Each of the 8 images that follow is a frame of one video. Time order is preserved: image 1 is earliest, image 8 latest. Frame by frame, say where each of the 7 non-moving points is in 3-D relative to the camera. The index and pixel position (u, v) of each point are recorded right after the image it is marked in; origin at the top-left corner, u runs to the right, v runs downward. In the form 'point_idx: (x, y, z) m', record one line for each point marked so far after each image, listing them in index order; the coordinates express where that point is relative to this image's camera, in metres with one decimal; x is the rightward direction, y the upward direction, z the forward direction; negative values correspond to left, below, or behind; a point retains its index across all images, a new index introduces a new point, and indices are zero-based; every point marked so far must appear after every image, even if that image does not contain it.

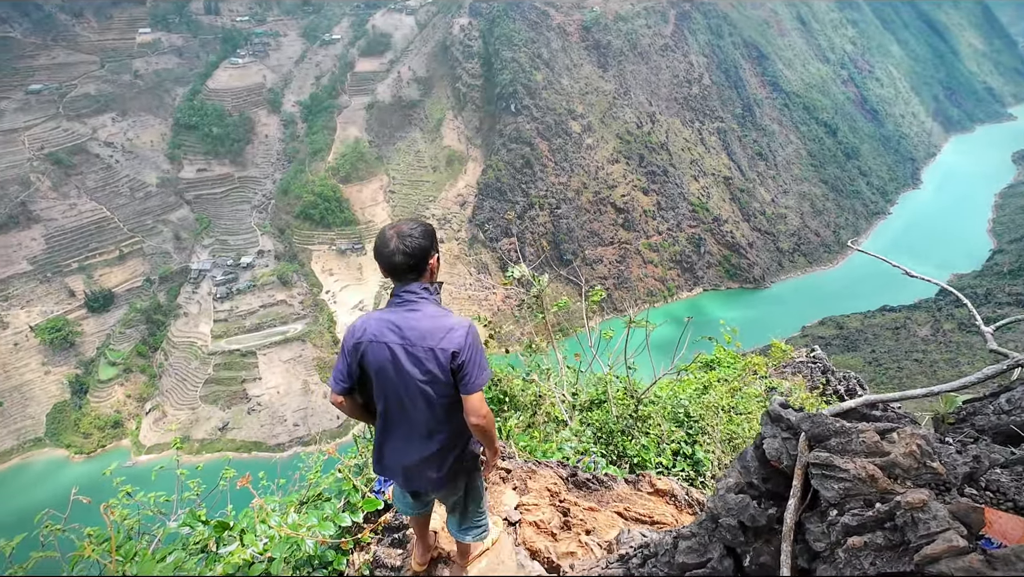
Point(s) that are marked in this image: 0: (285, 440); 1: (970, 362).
0: (-8.2, -5.4, +19.5) m
1: (+15.6, -2.5, +18.4) m
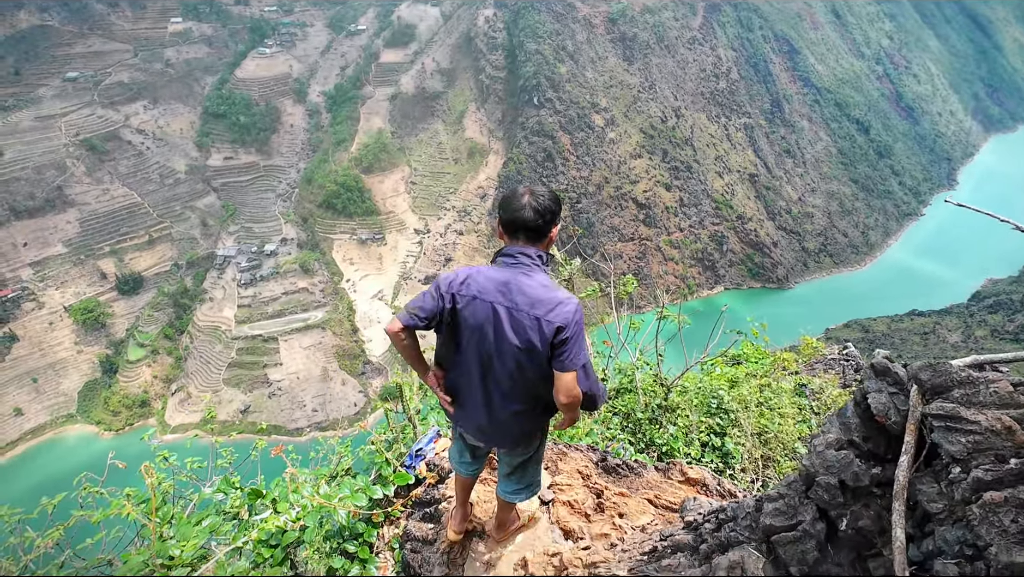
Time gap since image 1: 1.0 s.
0: (-7.7, -5.0, +19.8) m
1: (+16.1, -2.7, +17.7) m
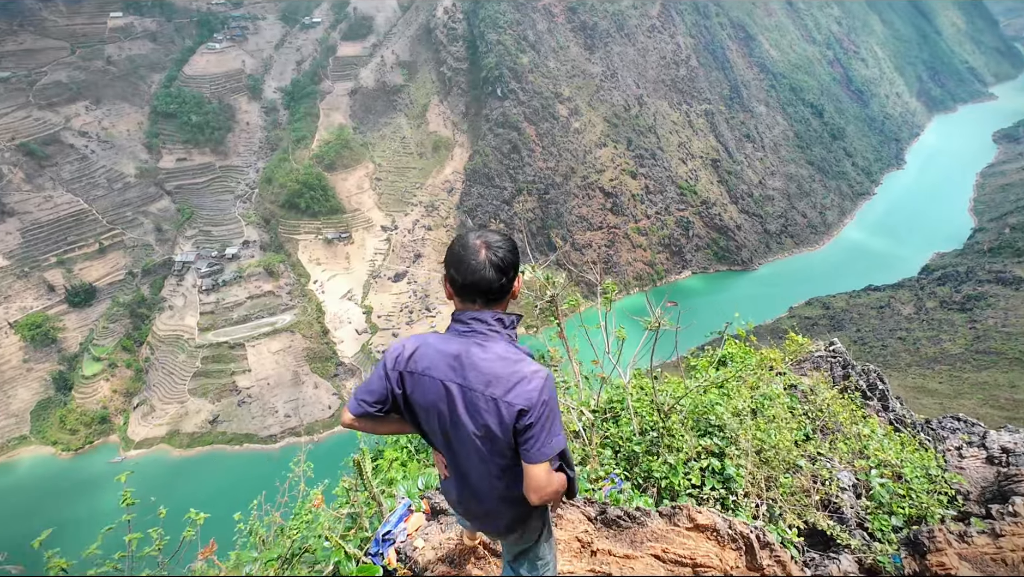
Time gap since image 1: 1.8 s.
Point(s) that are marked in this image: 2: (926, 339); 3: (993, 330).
0: (-8.4, -5.1, +19.4) m
1: (+15.3, -1.8, +18.8) m
2: (+14.7, -1.8, +19.1) m
3: (+16.7, -1.4, +18.7) m
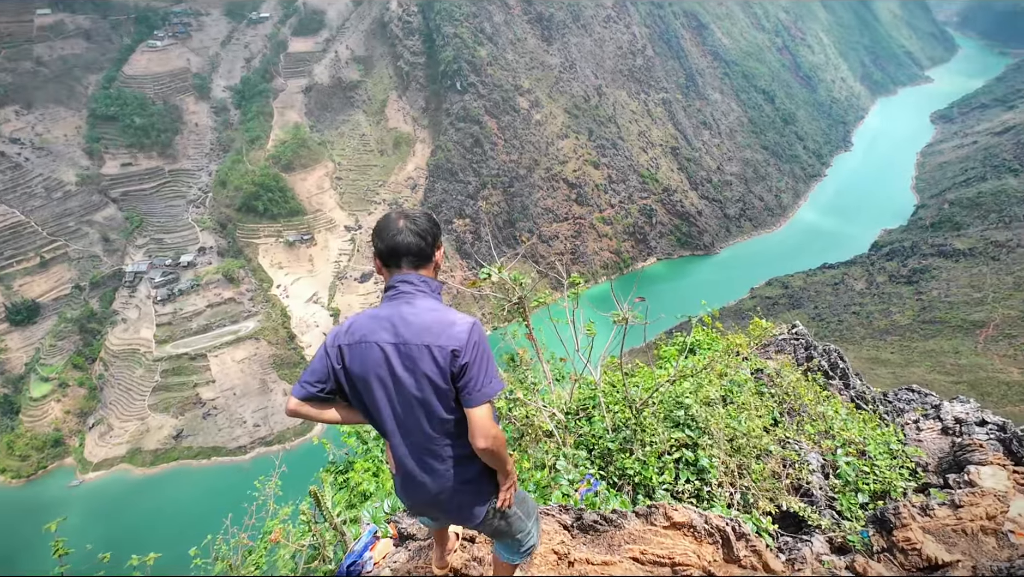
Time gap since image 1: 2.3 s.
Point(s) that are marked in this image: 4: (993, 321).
0: (-9.2, -5.4, +18.8) m
1: (+14.3, -0.8, +19.9) m
2: (+13.7, -0.9, +20.2) m
3: (+15.7, -0.4, +19.8) m
4: (+15.9, -1.1, +17.8) m
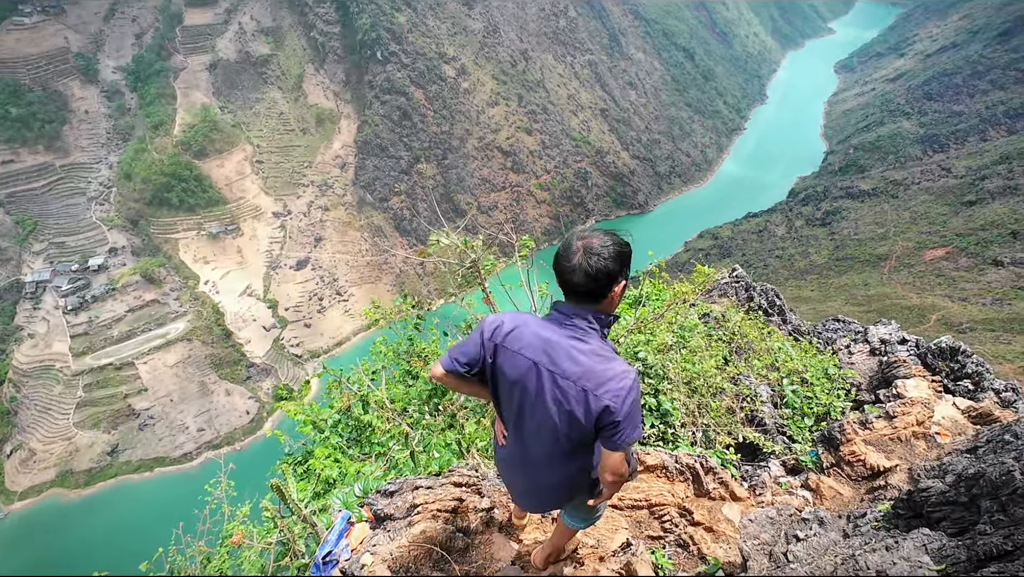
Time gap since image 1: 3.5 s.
0: (-10.5, -5.3, +17.9) m
1: (+12.2, +1.5, +21.6) m
2: (+11.5, +1.4, +21.8) m
3: (+13.5, +2.0, +21.7) m
4: (+14.0, +1.3, +19.7) m
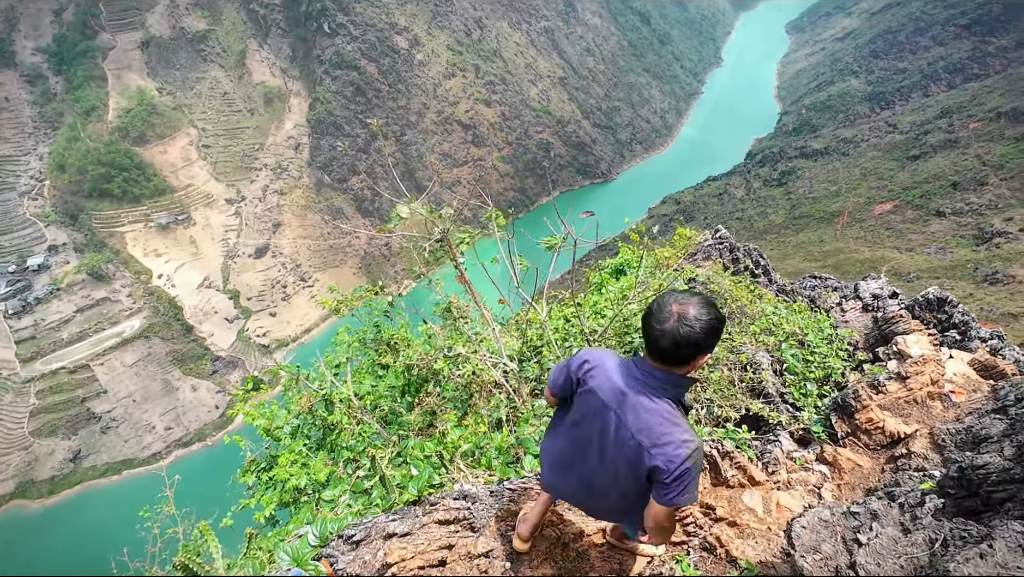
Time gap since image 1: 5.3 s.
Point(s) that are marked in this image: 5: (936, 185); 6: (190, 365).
0: (-11.2, -5.2, +17.4) m
1: (+10.8, +3.2, +22.2) m
2: (+10.1, +3.1, +22.4) m
3: (+12.1, +3.8, +22.4) m
4: (+12.7, +3.0, +20.5) m
5: (+15.5, +3.8, +19.7) m
6: (-11.9, -2.8, +19.9) m
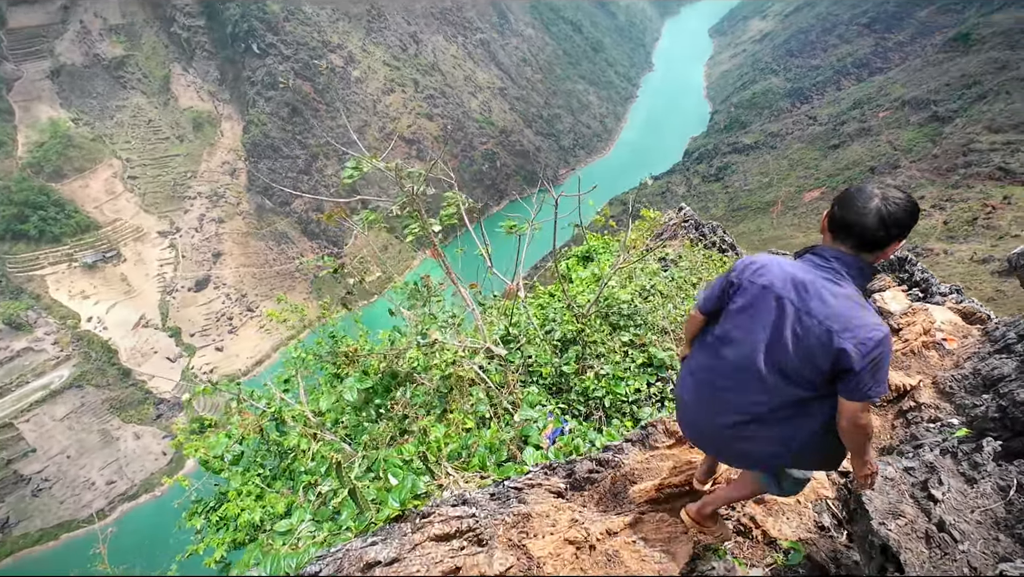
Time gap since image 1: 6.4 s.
0: (-12.0, -6.4, +16.0) m
1: (+8.7, +3.6, +23.2) m
2: (+8.0, +3.4, +23.3) m
3: (+9.9, +4.3, +23.5) m
4: (+10.8, +3.6, +21.7) m
5: (+13.5, +4.6, +21.1) m
6: (-13.1, -4.2, +18.5) m
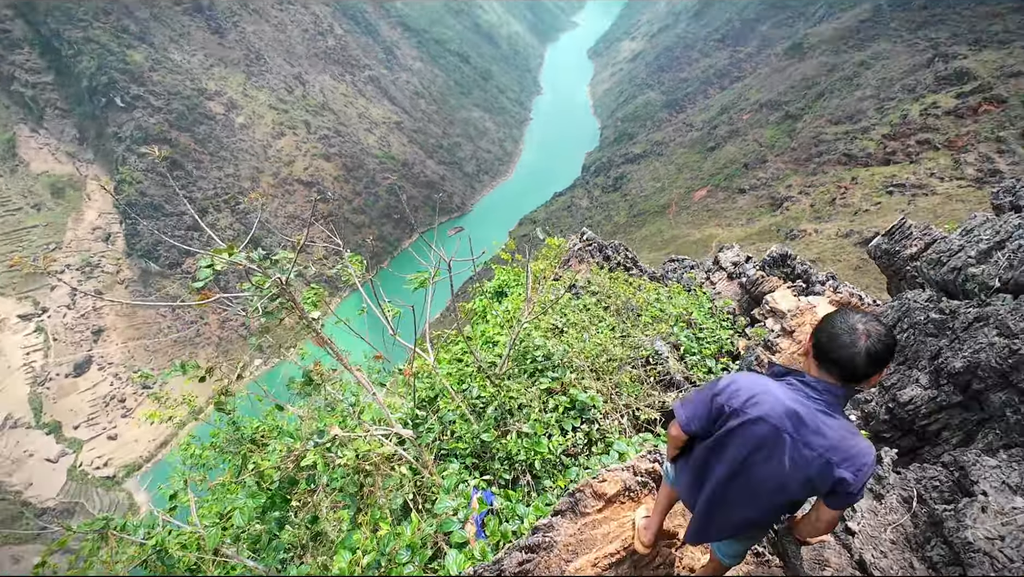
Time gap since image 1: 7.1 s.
0: (-12.8, -8.9, +13.1) m
1: (+4.7, +3.3, +24.3) m
2: (+4.0, +3.0, +24.3) m
3: (+5.7, +4.2, +24.8) m
4: (+7.0, +3.7, +23.2) m
5: (+9.6, +5.2, +23.2) m
6: (-14.6, -7.0, +15.5) m
